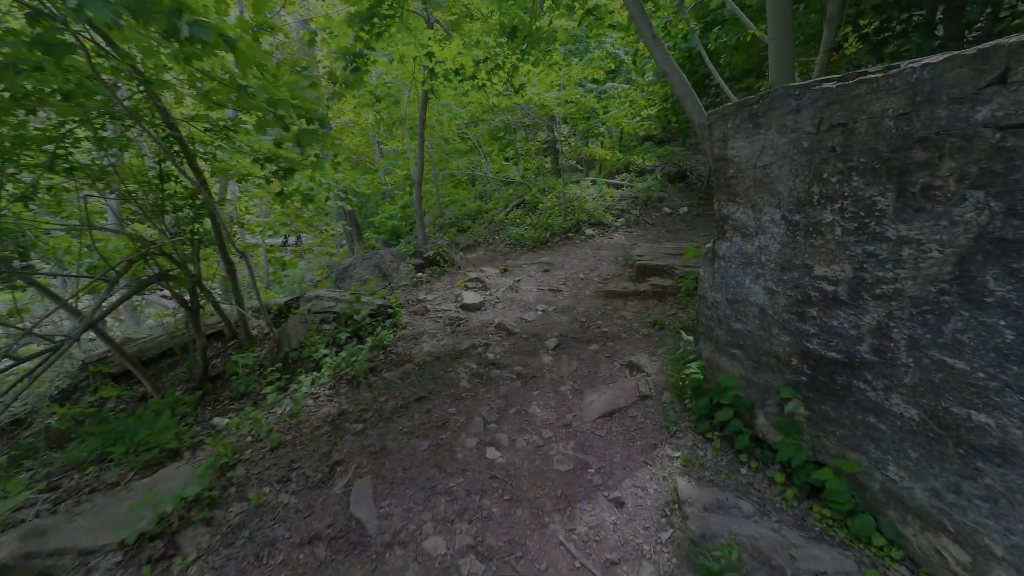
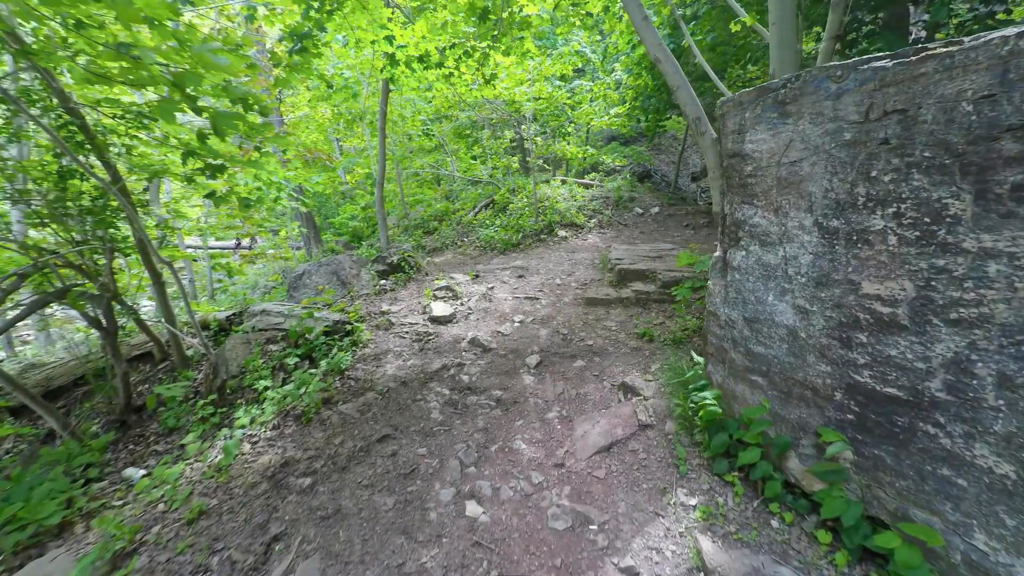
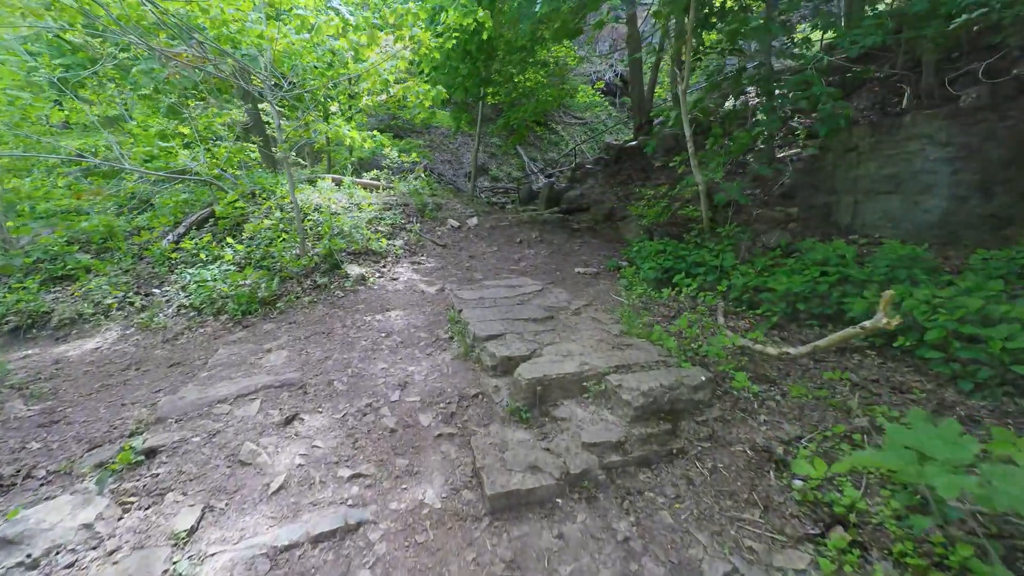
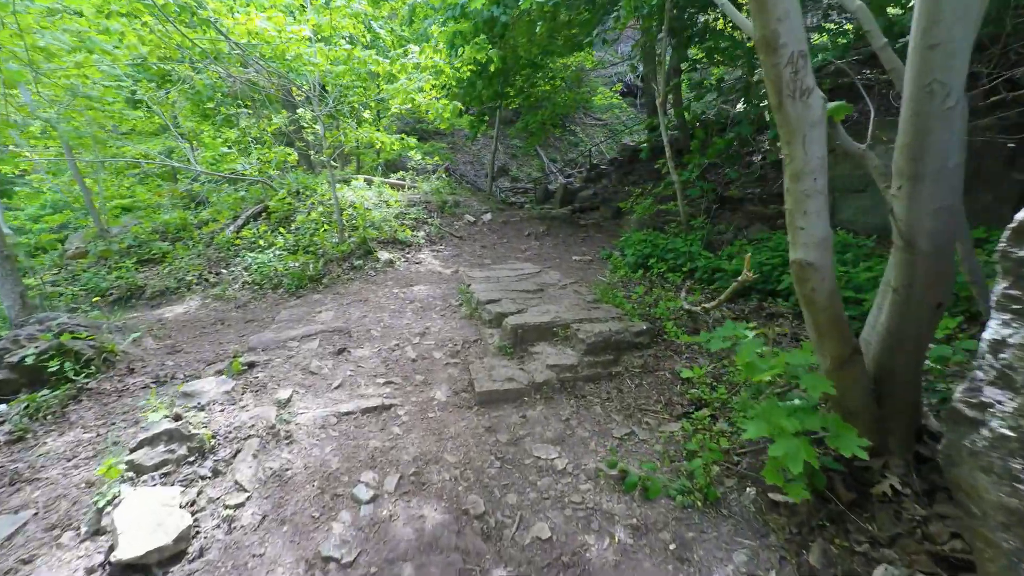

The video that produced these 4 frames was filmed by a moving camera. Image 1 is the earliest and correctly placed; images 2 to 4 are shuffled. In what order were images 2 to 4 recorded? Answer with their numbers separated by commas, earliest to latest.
2, 4, 3
